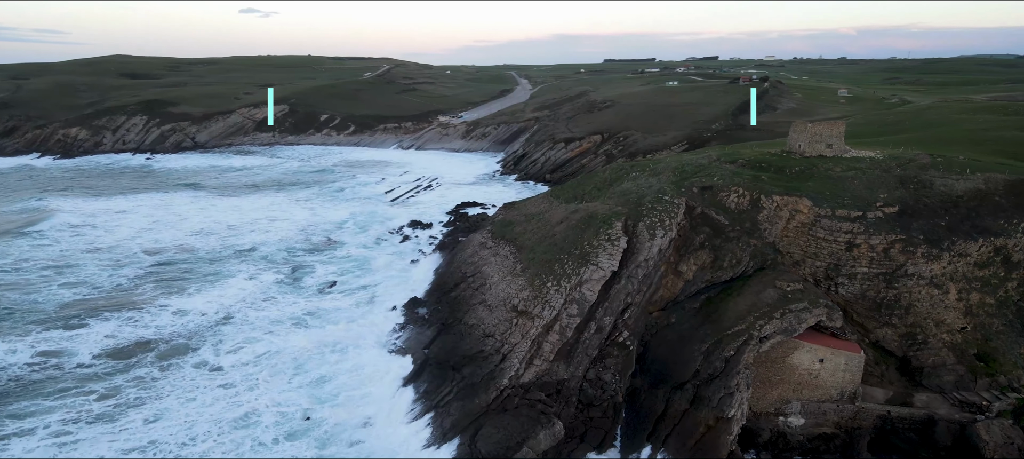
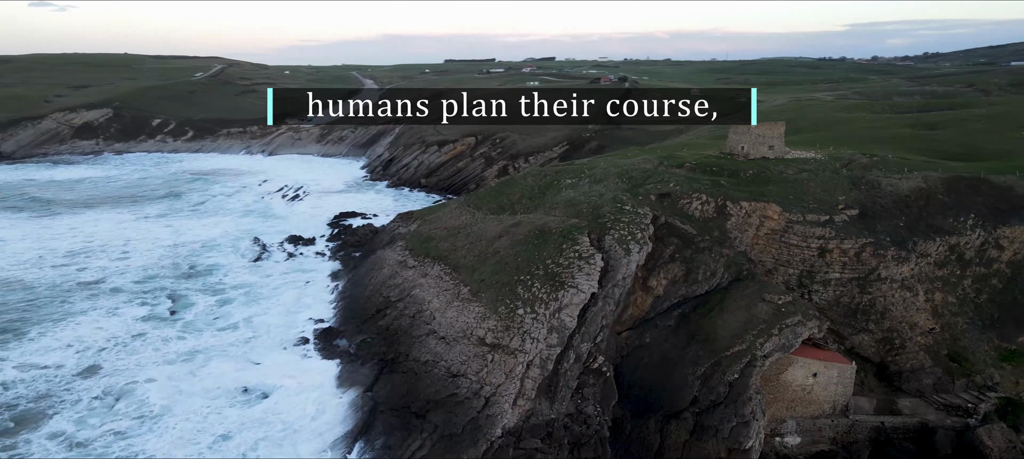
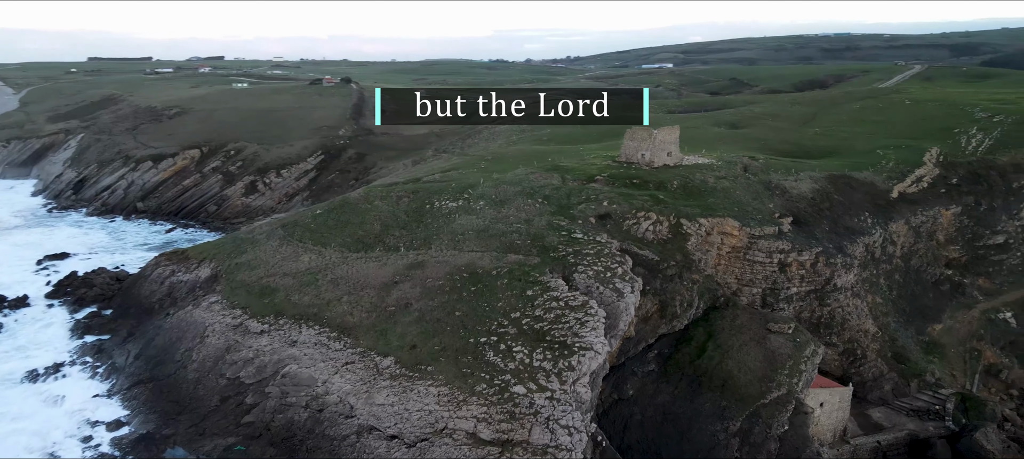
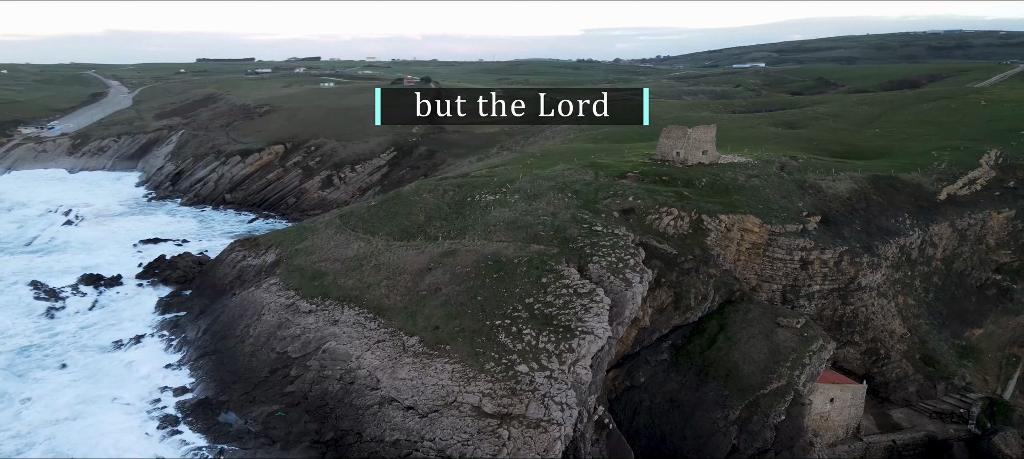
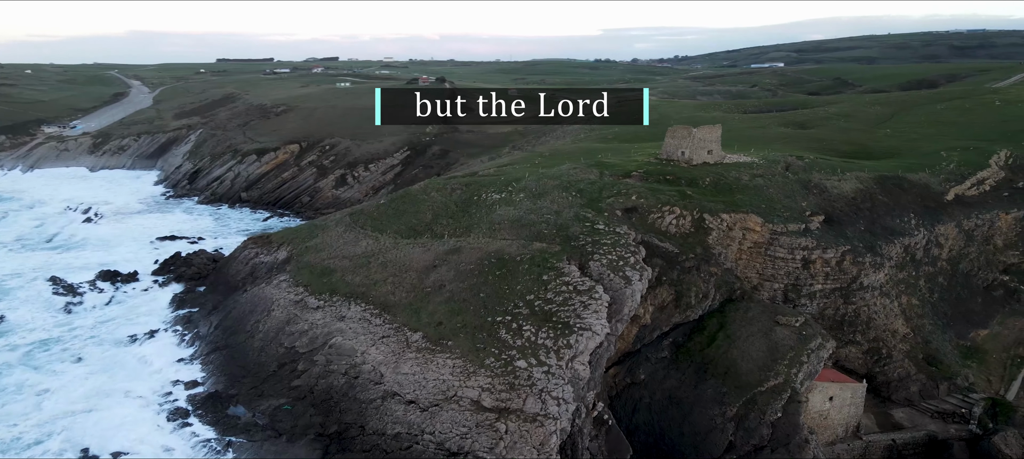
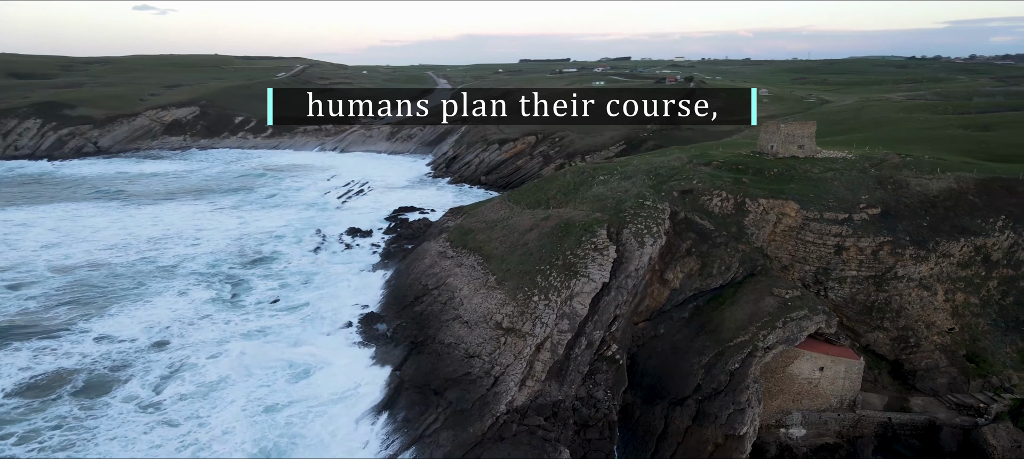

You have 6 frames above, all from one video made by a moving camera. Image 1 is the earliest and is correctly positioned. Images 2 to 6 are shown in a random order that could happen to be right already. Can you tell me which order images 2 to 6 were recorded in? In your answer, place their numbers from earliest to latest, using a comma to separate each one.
6, 2, 5, 3, 4
